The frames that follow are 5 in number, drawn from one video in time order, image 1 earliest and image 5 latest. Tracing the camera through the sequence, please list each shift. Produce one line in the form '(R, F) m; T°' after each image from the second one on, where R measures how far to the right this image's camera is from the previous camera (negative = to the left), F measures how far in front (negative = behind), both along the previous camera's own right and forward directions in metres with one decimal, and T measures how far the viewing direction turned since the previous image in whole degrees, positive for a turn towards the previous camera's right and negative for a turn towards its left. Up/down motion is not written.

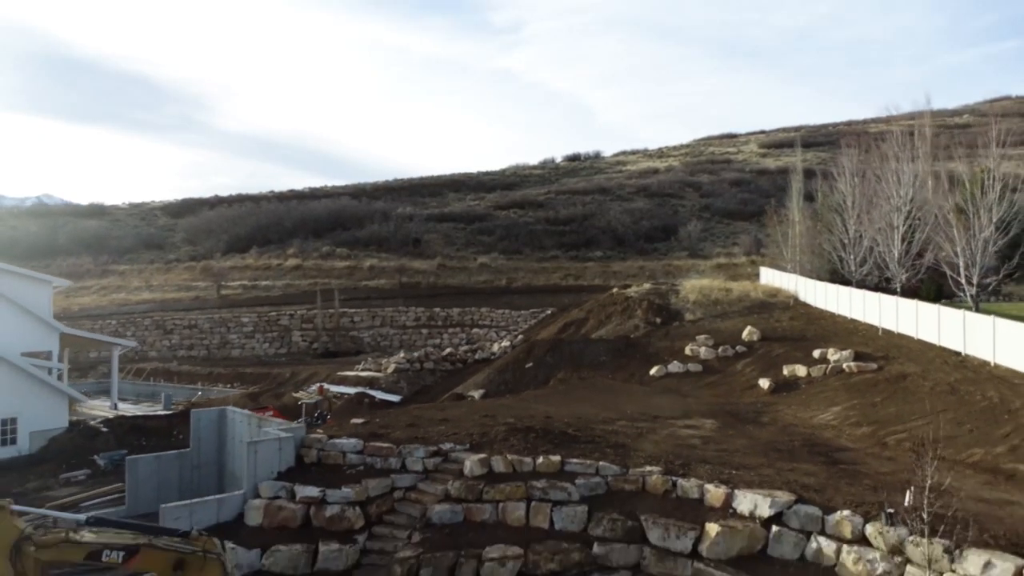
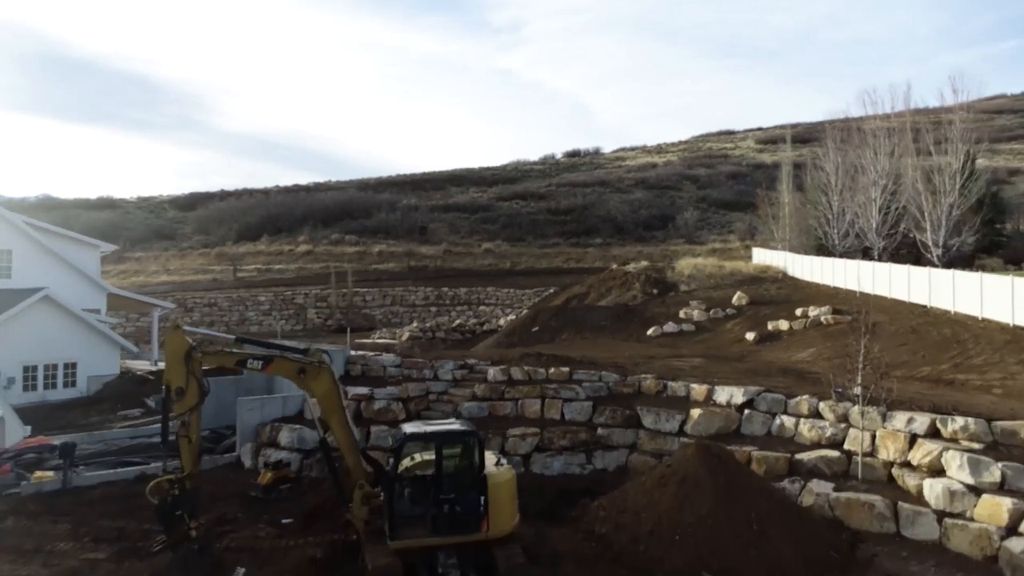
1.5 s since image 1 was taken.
(-0.3, -2.4) m; 0°
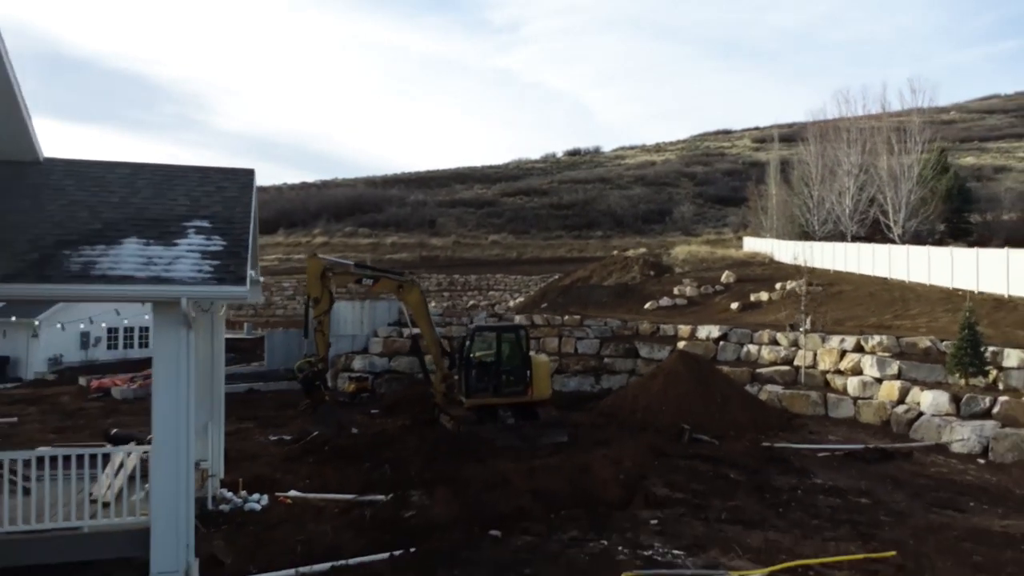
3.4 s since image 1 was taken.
(-0.4, -3.6) m; 0°
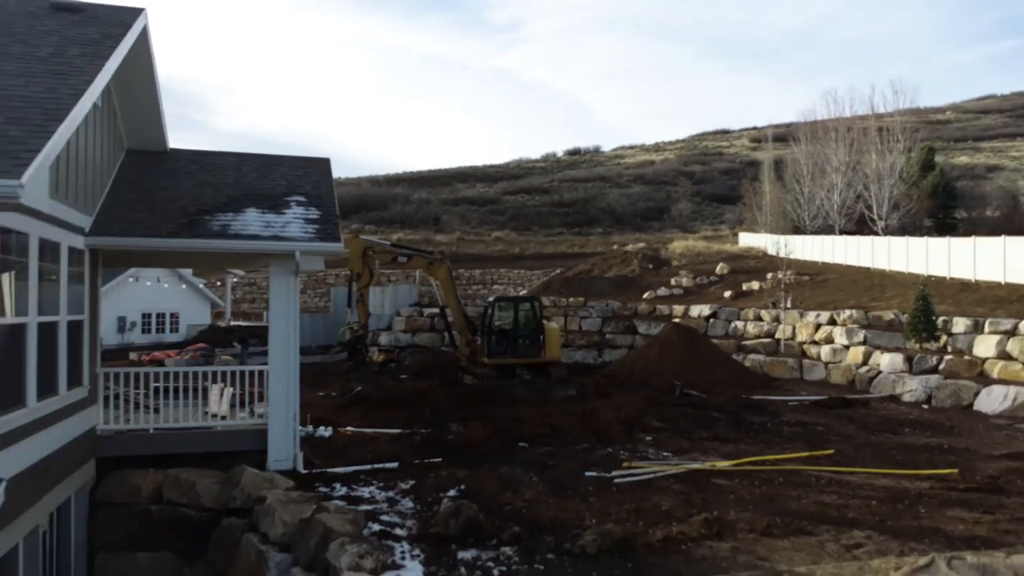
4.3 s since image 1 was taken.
(-0.2, -1.9) m; 0°
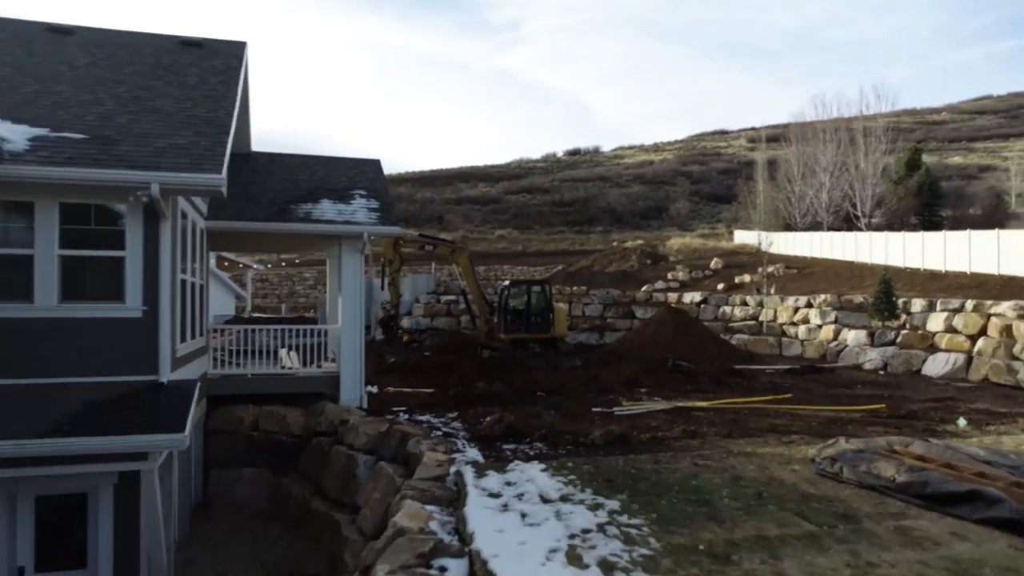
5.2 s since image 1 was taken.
(-0.2, -2.0) m; 0°
